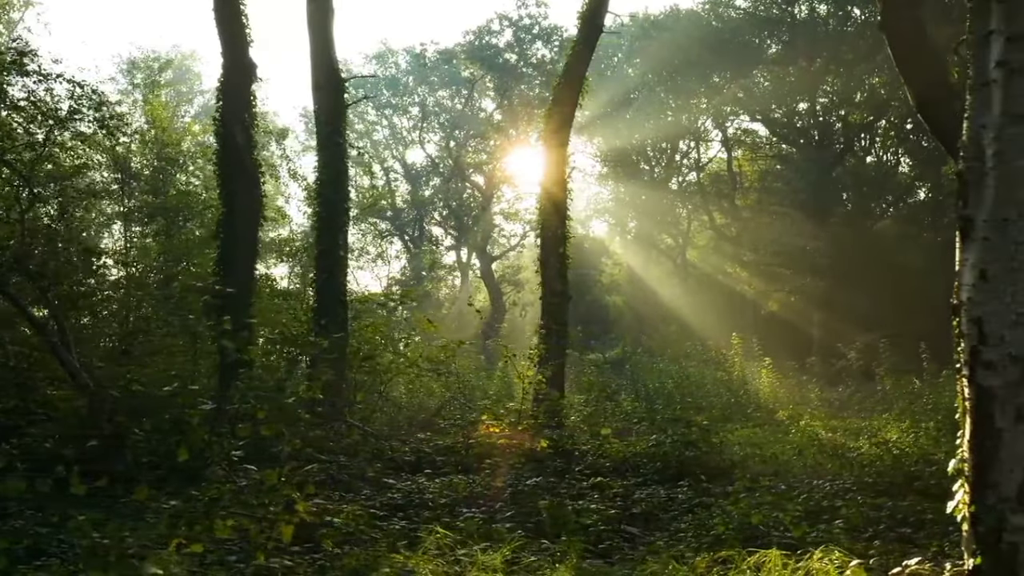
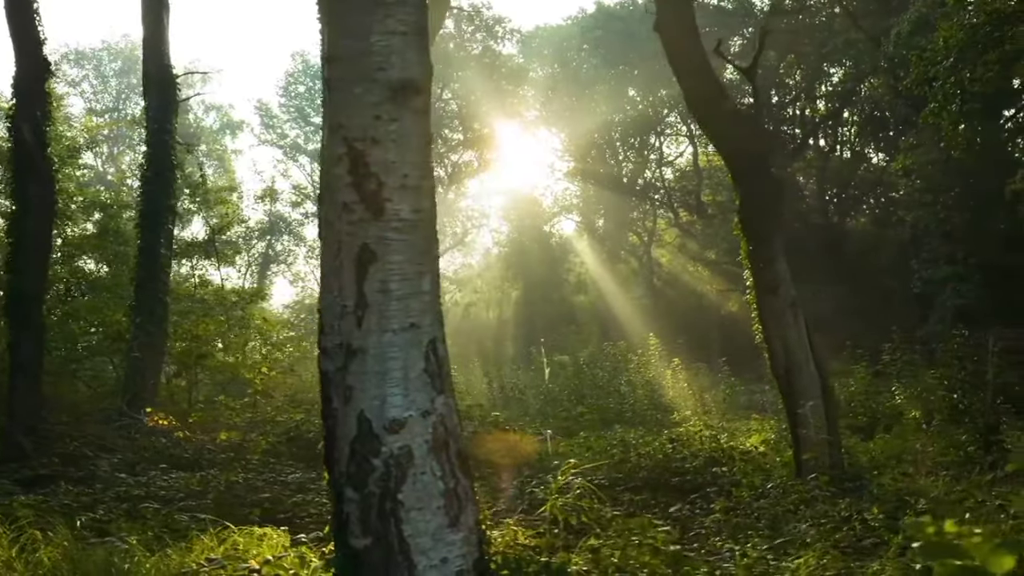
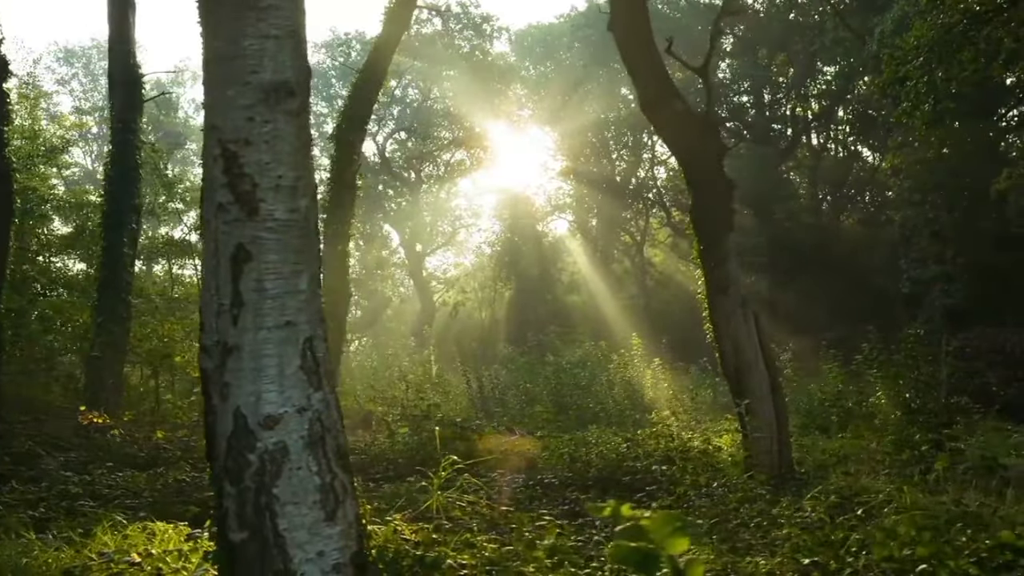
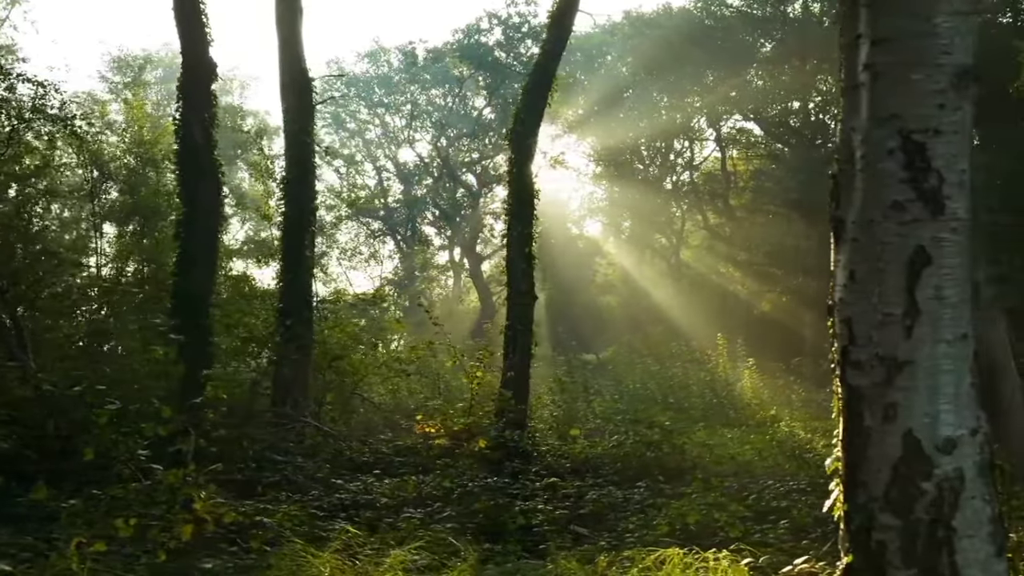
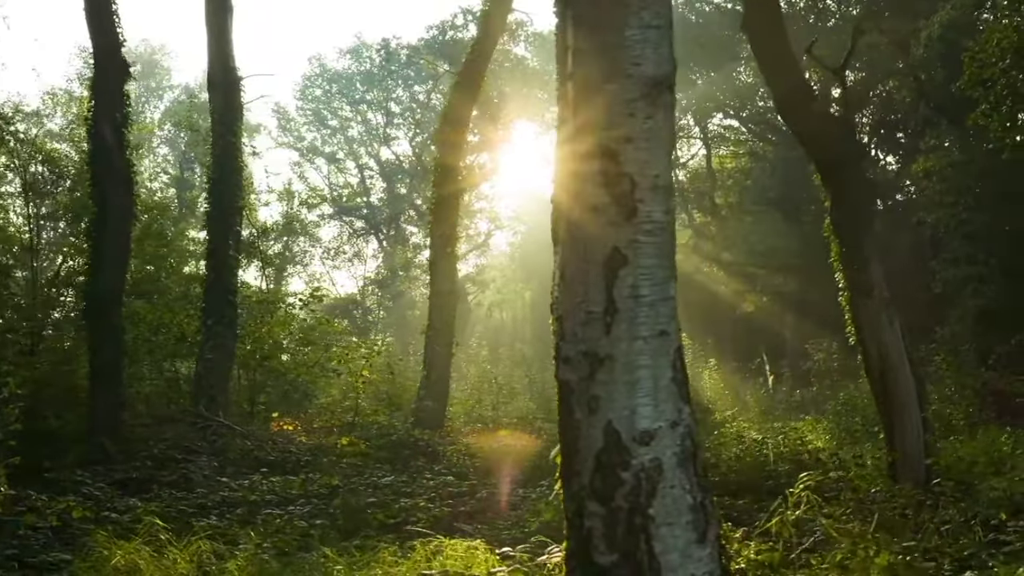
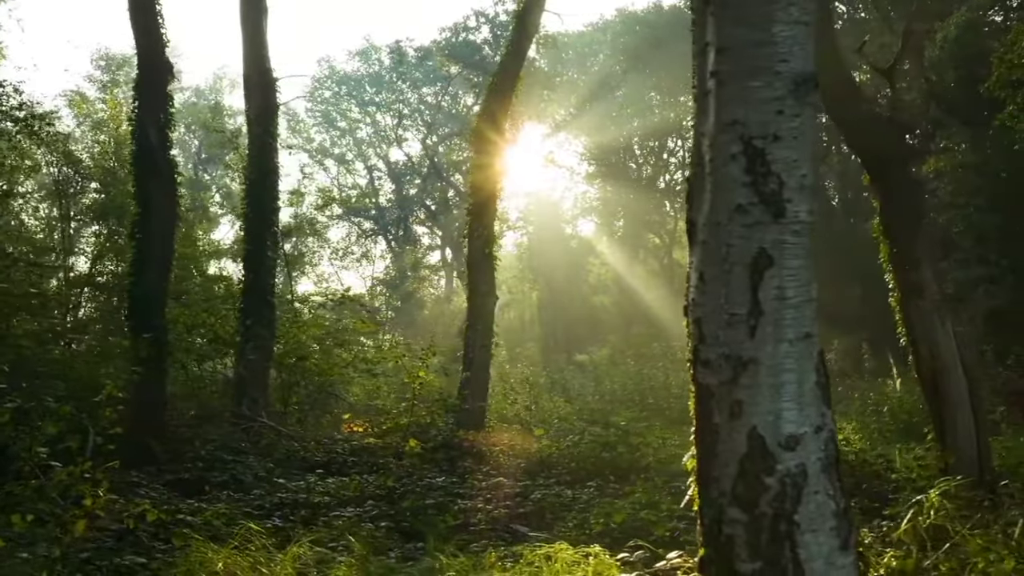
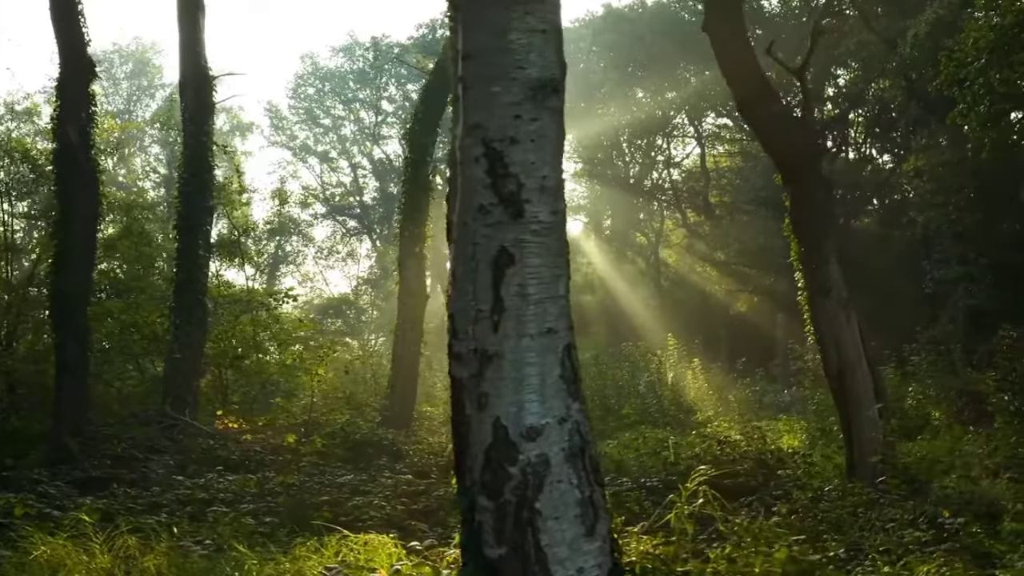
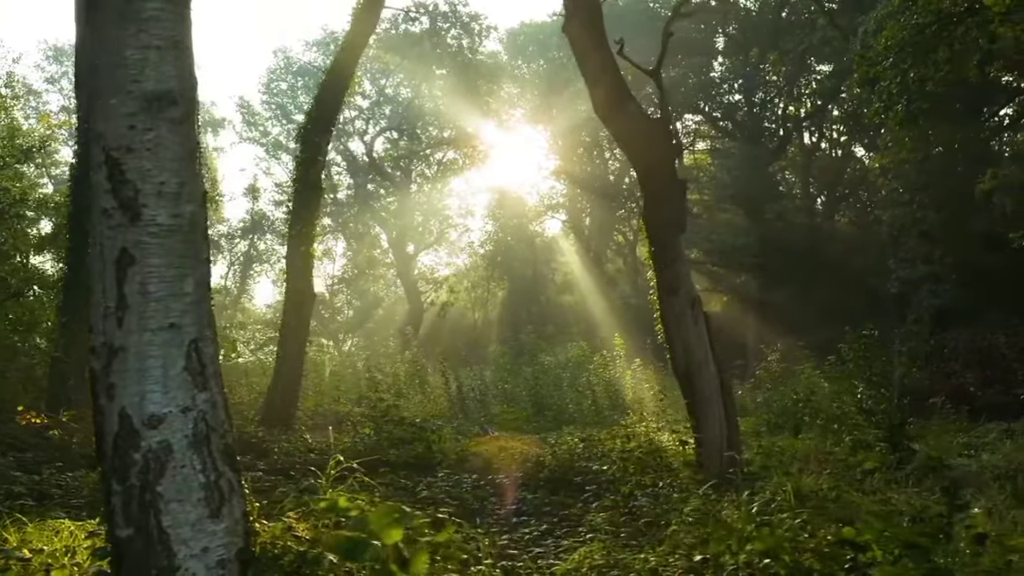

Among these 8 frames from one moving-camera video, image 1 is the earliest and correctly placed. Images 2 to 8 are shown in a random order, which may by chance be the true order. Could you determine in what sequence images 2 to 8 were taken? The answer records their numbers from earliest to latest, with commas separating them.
4, 6, 5, 7, 2, 3, 8
